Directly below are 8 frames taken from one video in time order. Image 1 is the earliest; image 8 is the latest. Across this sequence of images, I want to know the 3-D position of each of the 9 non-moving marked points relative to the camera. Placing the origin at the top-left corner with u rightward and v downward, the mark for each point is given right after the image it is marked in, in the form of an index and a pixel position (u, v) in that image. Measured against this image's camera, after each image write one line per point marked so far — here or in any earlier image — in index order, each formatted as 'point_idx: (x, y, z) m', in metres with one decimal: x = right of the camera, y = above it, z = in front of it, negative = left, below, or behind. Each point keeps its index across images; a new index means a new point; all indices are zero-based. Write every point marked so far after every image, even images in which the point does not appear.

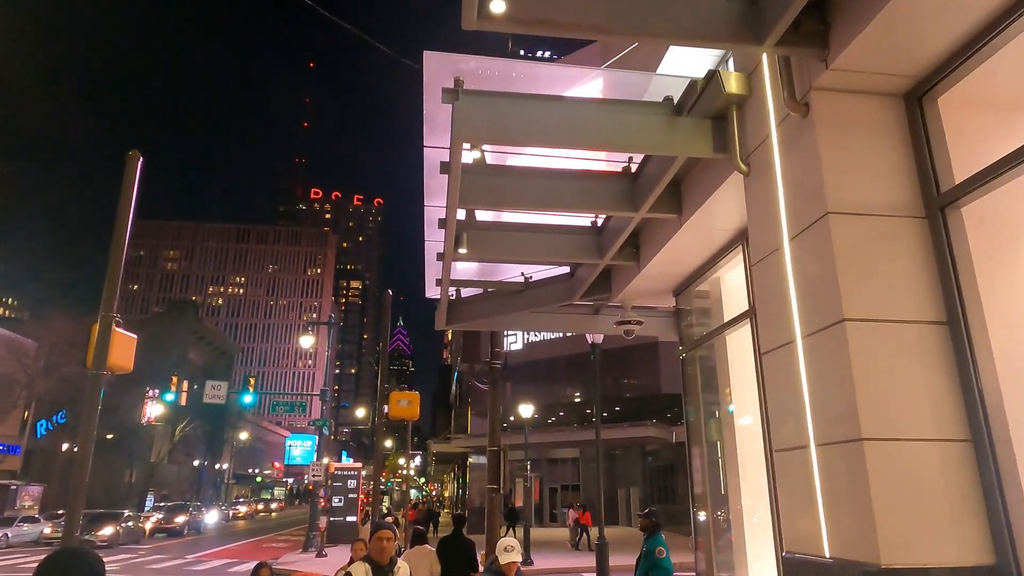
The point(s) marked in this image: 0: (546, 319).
0: (+0.6, -0.5, +10.7) m
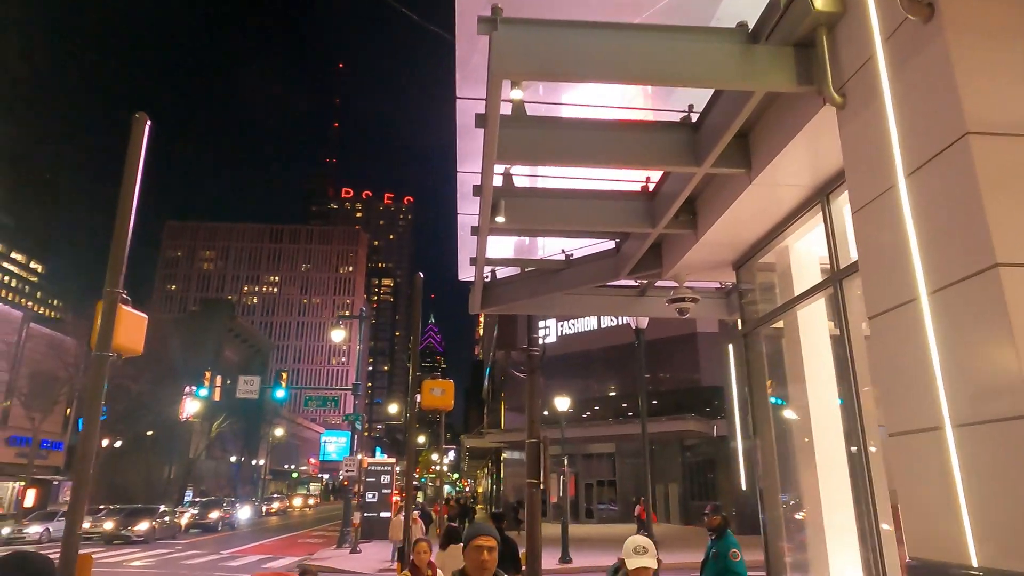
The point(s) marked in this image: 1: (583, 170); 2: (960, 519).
0: (+1.2, -0.2, +9.9) m
1: (+0.7, +1.1, +6.4) m
2: (+2.0, -1.0, +3.0) m
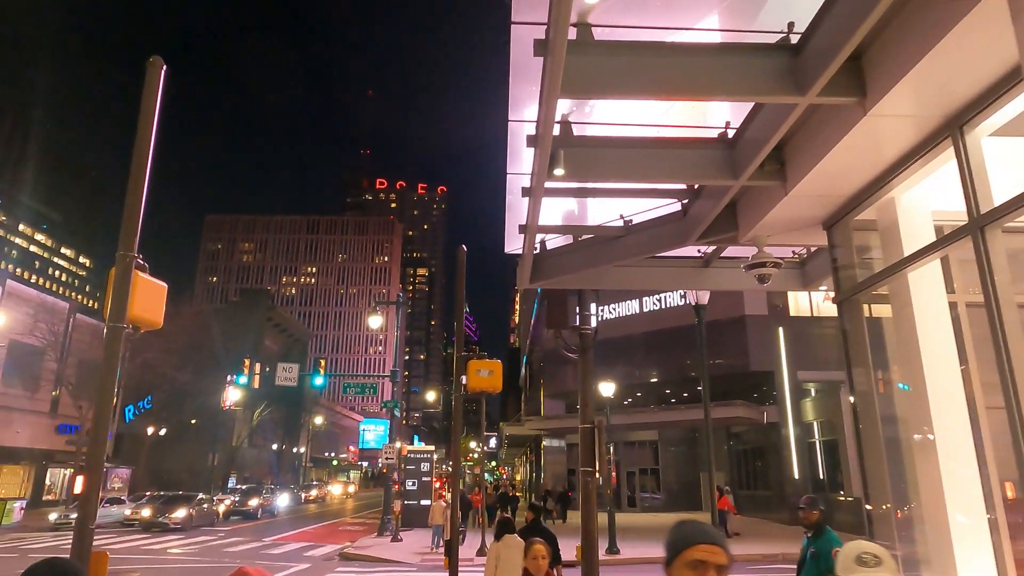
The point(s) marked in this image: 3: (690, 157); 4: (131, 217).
0: (+1.9, +0.2, +9.1) m
1: (+1.2, +1.5, +5.5) m
2: (+2.4, -0.8, +2.1) m
3: (+1.6, +1.1, +5.8) m
4: (-2.8, +0.5, +5.0) m
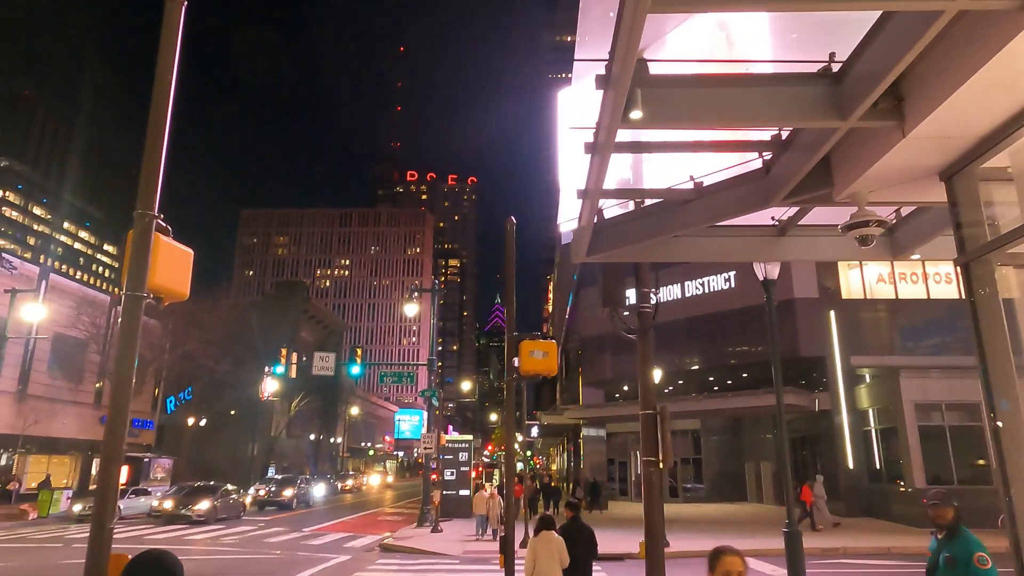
0: (+2.6, +0.6, +8.2) m
1: (+1.7, +1.7, +4.7) m
2: (+2.7, -0.5, +1.3) m
3: (+2.1, +1.4, +5.0) m
4: (-2.4, +0.8, +4.3) m
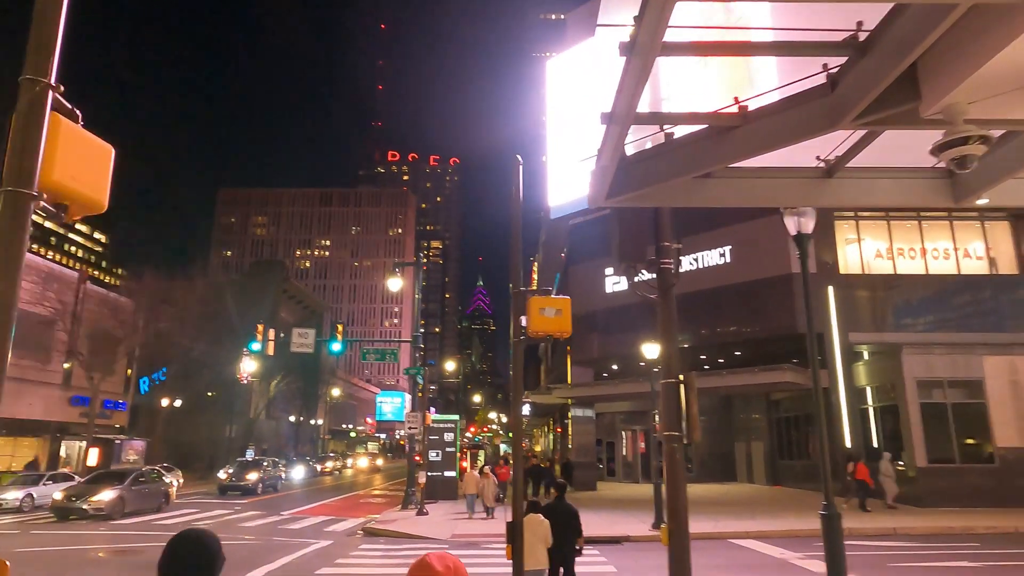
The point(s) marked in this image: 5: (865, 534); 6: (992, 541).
0: (+2.6, +1.1, +7.2) m
1: (+1.8, +2.2, +3.6) m
2: (+3.0, -0.2, +0.2) m
3: (+2.2, +1.9, +3.9) m
4: (-2.2, +1.2, +3.1) m
5: (+9.1, -6.4, +17.2) m
6: (+11.6, -6.1, +16.0) m
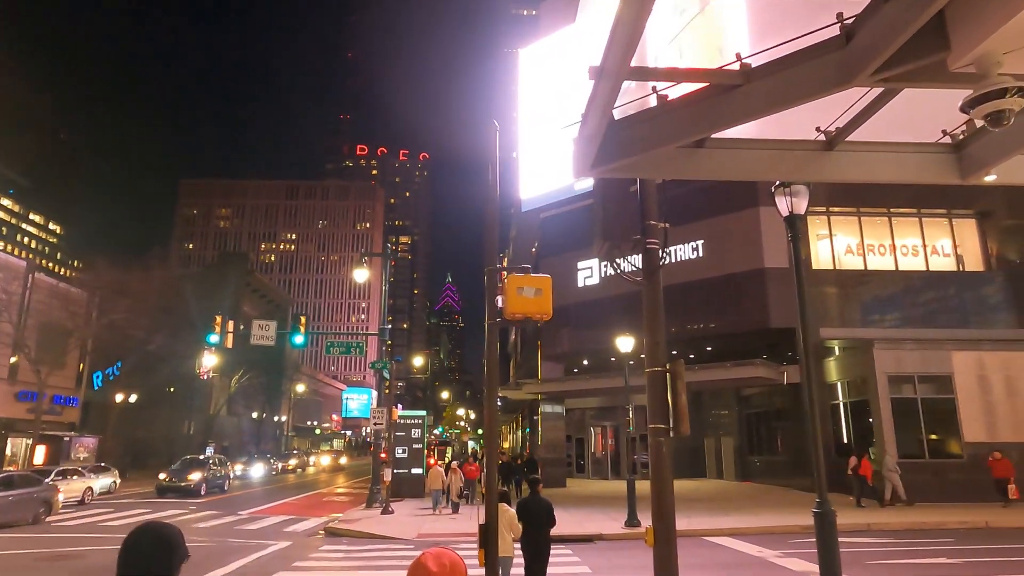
0: (+2.4, +1.3, +6.6) m
1: (+1.8, +2.4, +3.0) m
2: (+3.1, 0.0, -0.3) m
3: (+2.2, +2.1, +3.3) m
4: (-2.2, +1.4, +2.4) m
5: (+8.4, -6.2, +17.0) m
6: (+10.9, -6.0, +15.9) m
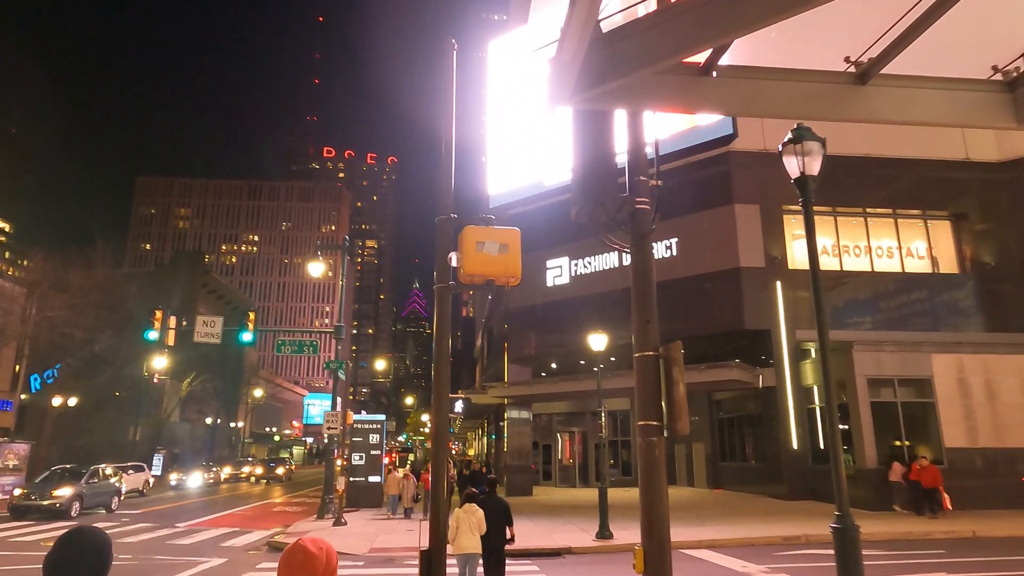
0: (+2.1, +1.6, +5.4) m
1: (+1.7, +2.7, +1.7) m
2: (+3.1, +0.4, -1.5) m
3: (+2.0, +2.4, +2.1) m
4: (-2.3, +1.8, +0.9) m
5: (+7.4, -6.1, +15.9) m
6: (+10.0, -5.9, +14.9) m
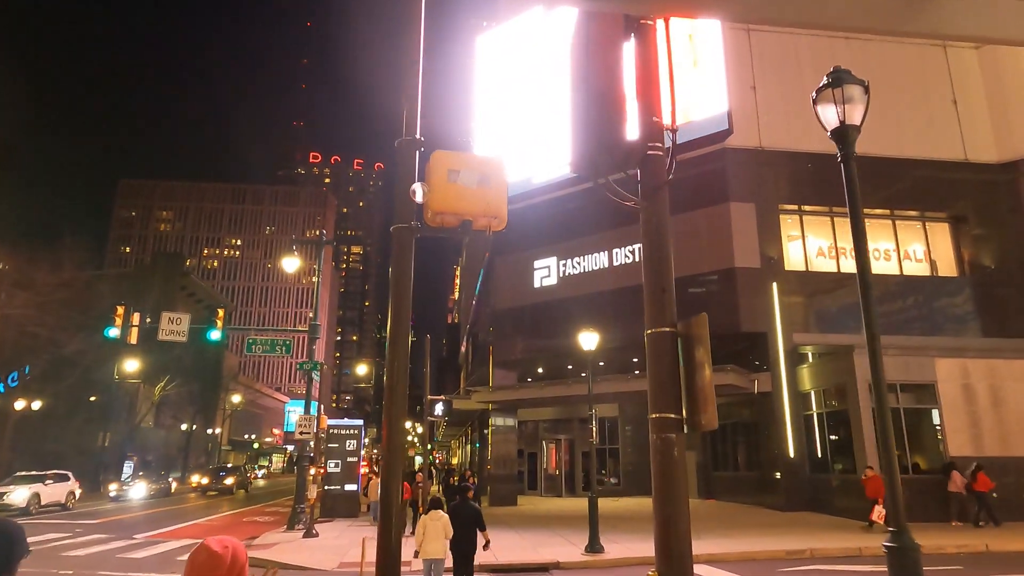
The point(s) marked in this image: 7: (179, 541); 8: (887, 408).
0: (+2.0, +1.9, +4.3) m
1: (+1.7, +3.0, +0.6) m
2: (+3.1, +0.7, -2.6) m
3: (+2.0, +2.7, +1.0) m
4: (-2.3, +2.2, -0.3) m
5: (+7.1, -6.0, +14.8) m
6: (+9.6, -5.8, +13.9) m
7: (-9.2, -7.0, +18.3) m
8: (+3.1, -1.0, +5.6) m
